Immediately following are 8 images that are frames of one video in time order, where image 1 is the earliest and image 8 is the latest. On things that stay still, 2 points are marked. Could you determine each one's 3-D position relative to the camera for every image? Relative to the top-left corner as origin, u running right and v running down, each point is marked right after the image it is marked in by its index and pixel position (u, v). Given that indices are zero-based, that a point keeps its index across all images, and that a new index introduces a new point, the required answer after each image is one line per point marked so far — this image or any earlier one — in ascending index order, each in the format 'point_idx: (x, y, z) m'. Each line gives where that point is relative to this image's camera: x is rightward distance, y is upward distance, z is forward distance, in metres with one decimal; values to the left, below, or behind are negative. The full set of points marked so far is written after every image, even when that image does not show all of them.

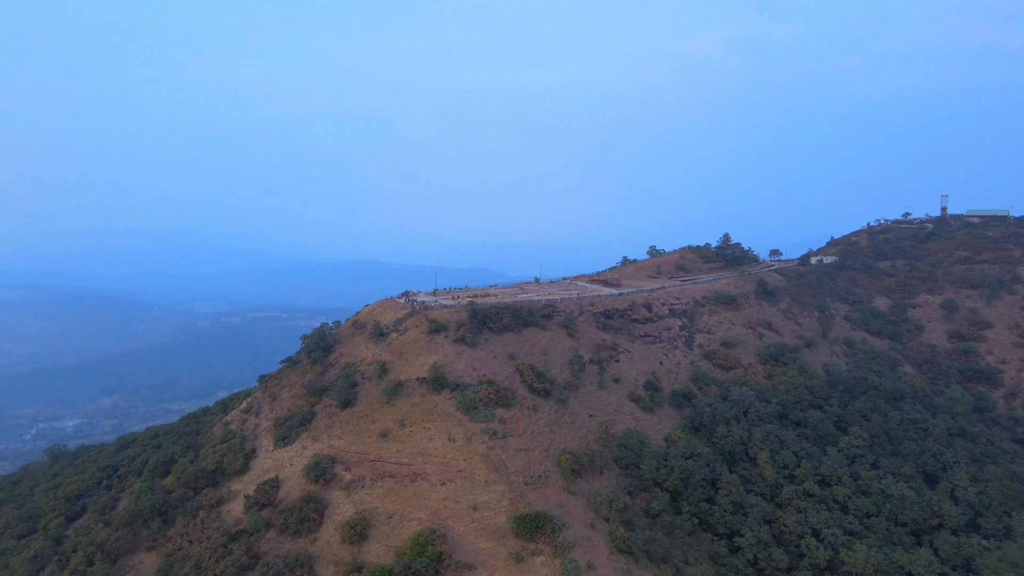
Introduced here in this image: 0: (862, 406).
0: (+13.6, -4.6, +18.2) m
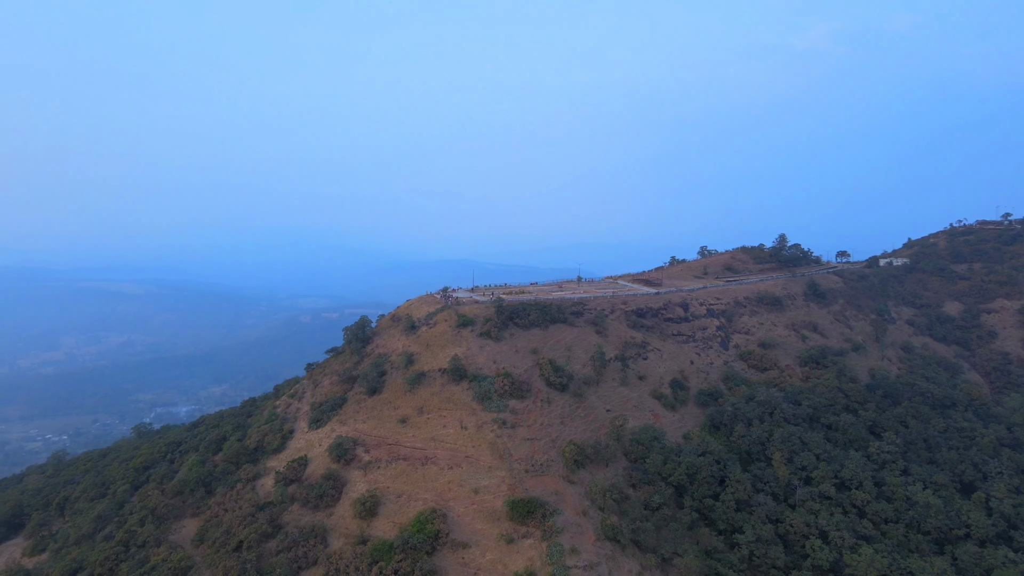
0: (+13.9, -4.4, +16.8) m
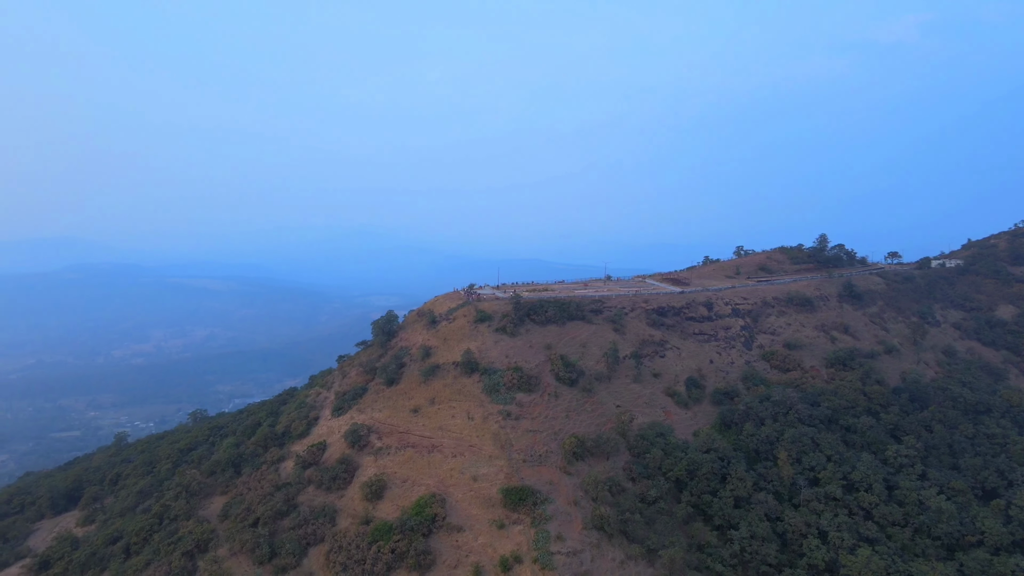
0: (+14.0, -4.3, +15.9) m
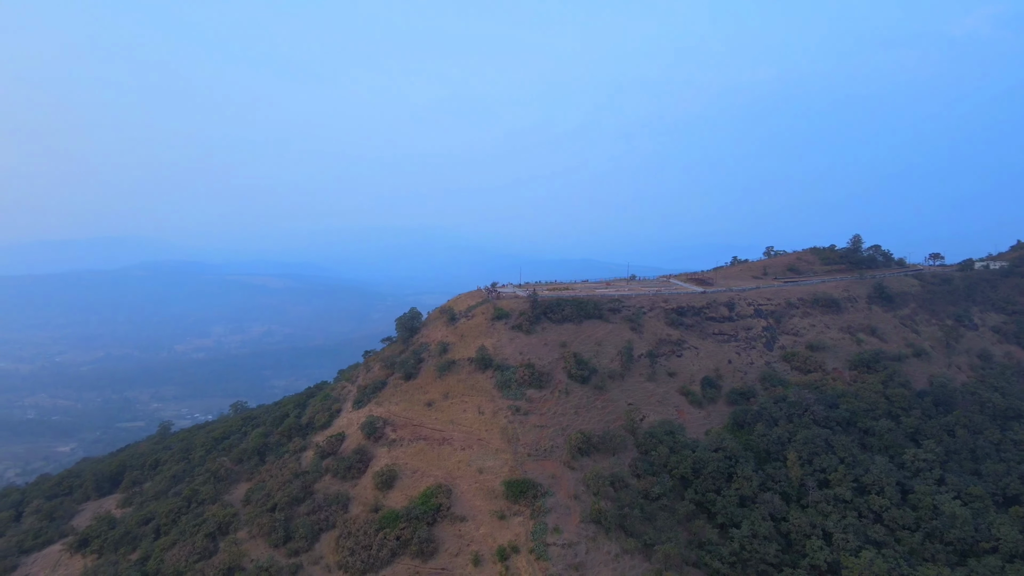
0: (+14.2, -4.3, +15.2) m
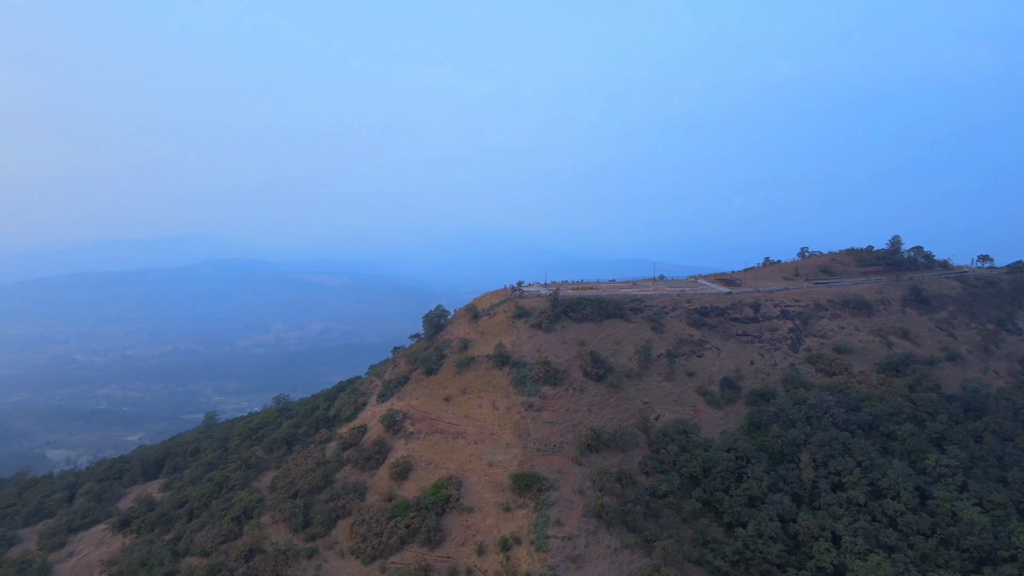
0: (+14.5, -4.2, +14.5) m
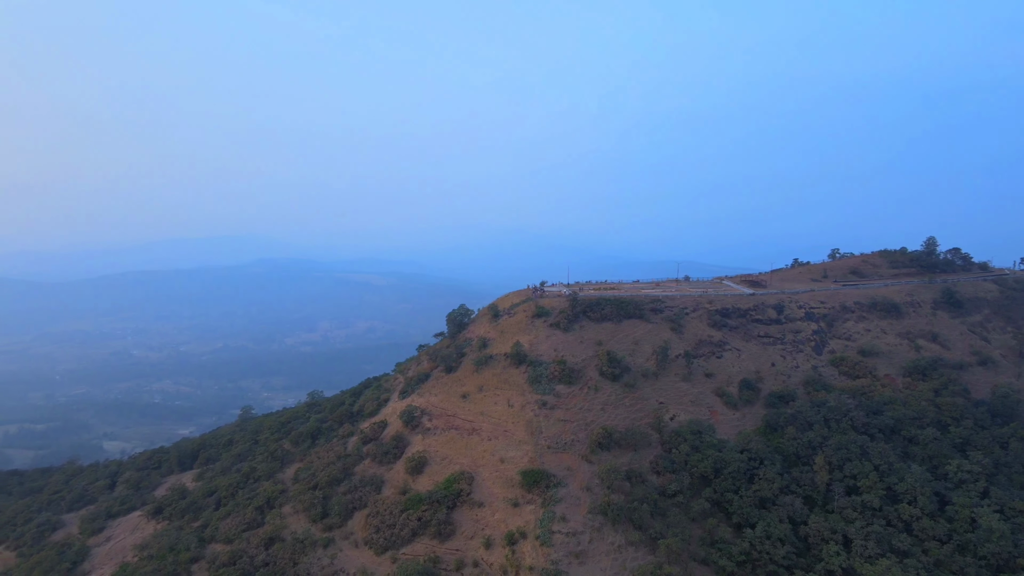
0: (+14.8, -4.3, +14.0) m
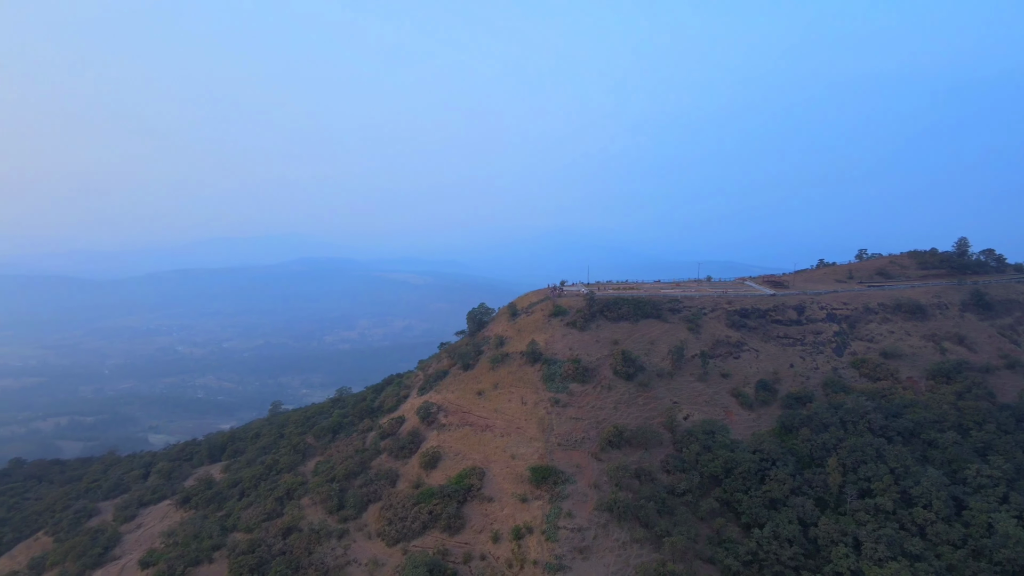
0: (+15.1, -4.3, +13.5) m
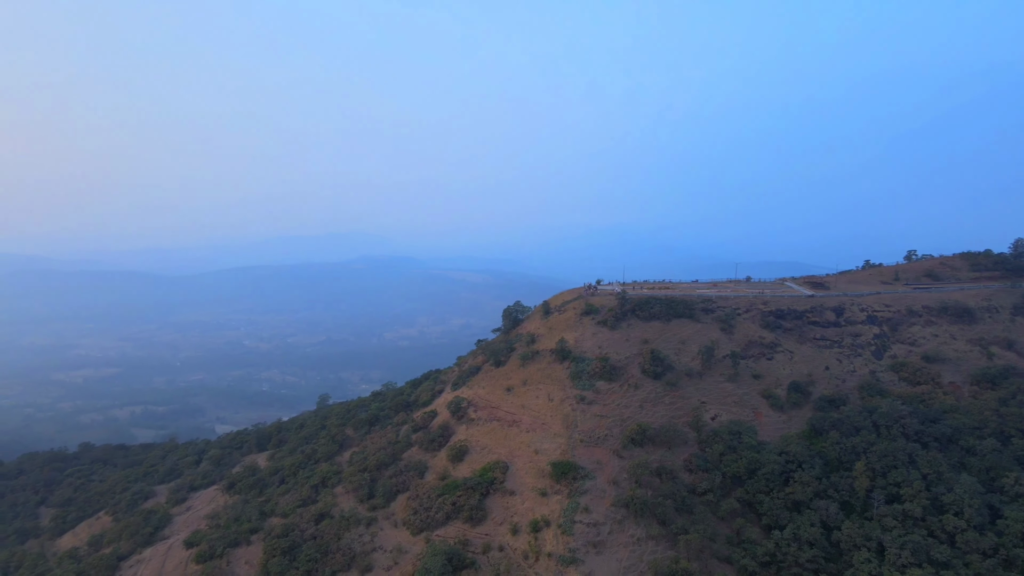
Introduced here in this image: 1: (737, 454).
0: (+15.7, -4.3, +12.8) m
1: (+6.6, -4.9, +13.9) m
